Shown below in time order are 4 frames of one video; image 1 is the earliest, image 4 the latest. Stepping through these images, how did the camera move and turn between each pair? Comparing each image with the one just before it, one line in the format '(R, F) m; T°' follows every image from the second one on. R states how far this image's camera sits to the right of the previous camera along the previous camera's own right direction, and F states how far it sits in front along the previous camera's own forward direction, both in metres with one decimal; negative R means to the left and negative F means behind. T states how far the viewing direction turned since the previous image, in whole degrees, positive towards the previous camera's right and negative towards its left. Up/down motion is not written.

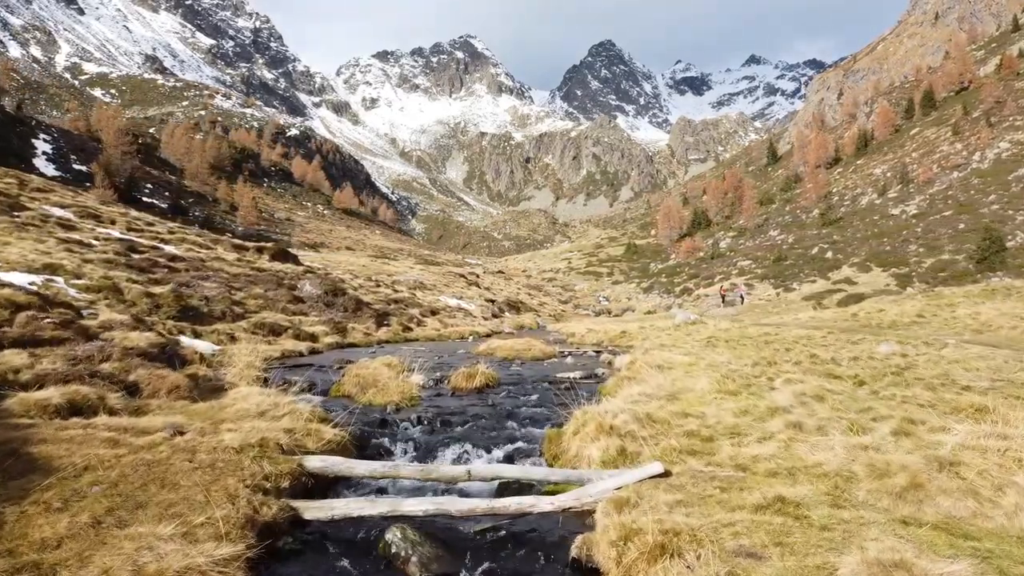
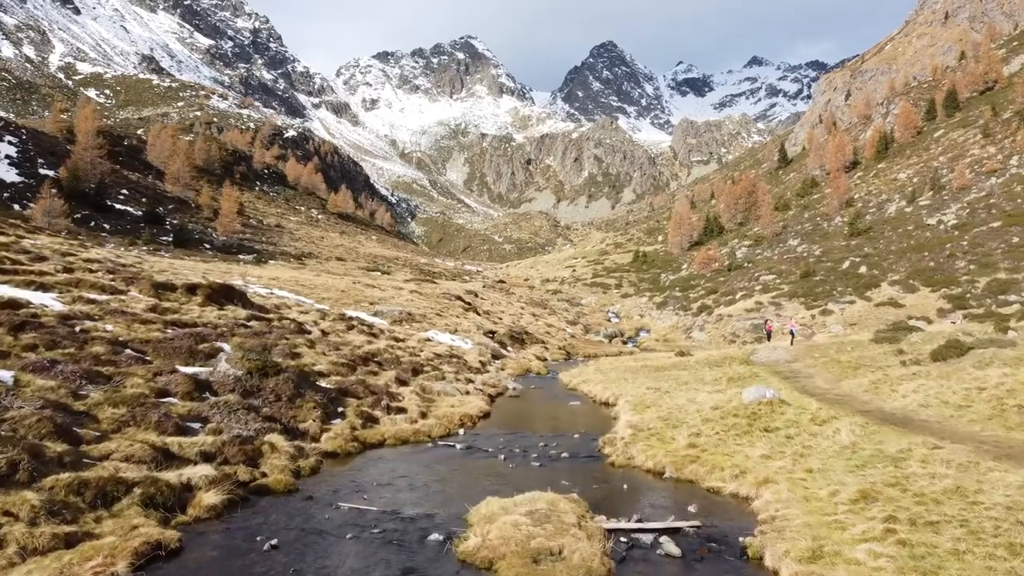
(-0.1, +6.7) m; 0°
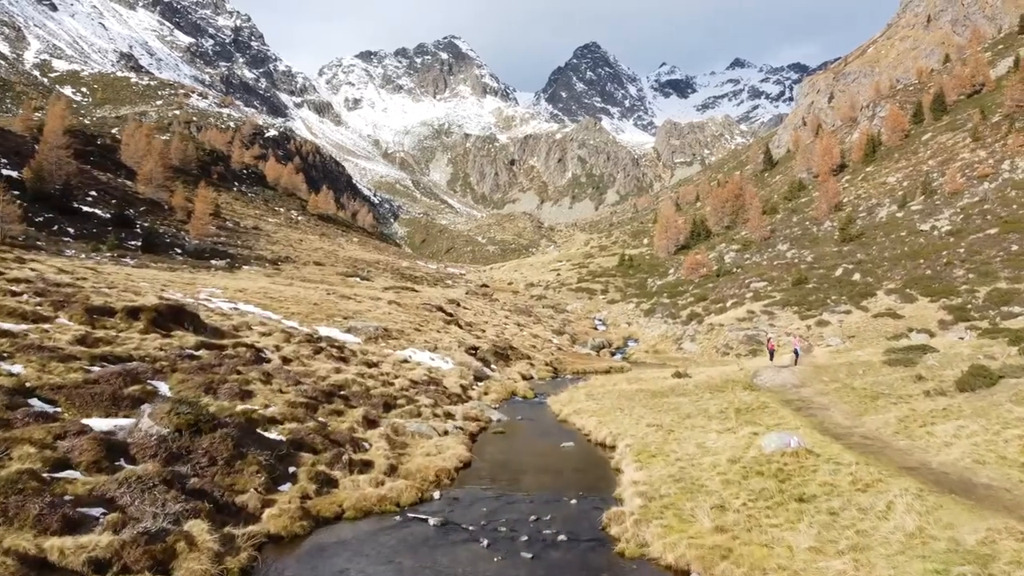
(0.0, +2.5) m; +1°
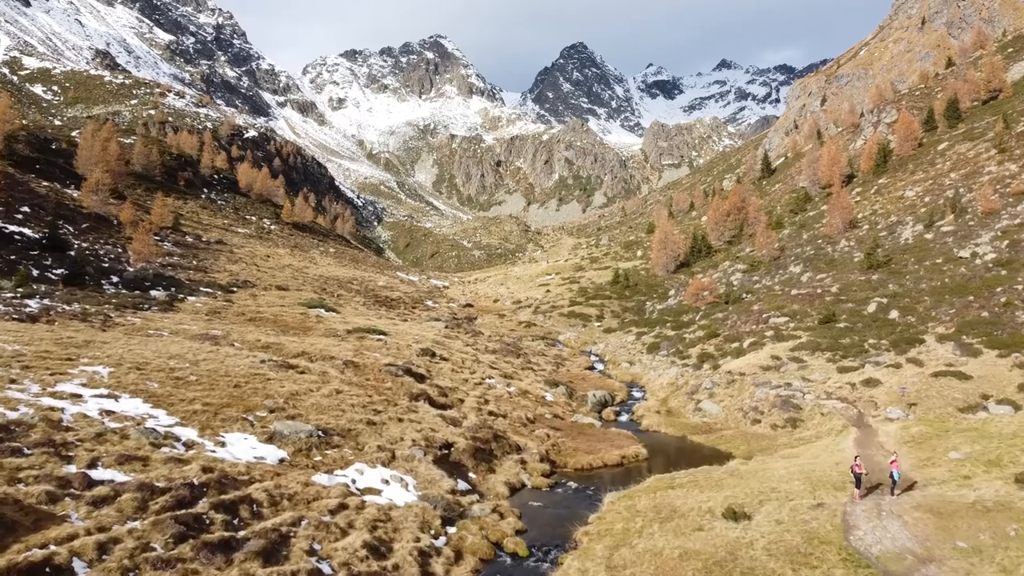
(0.0, +9.2) m; +1°
